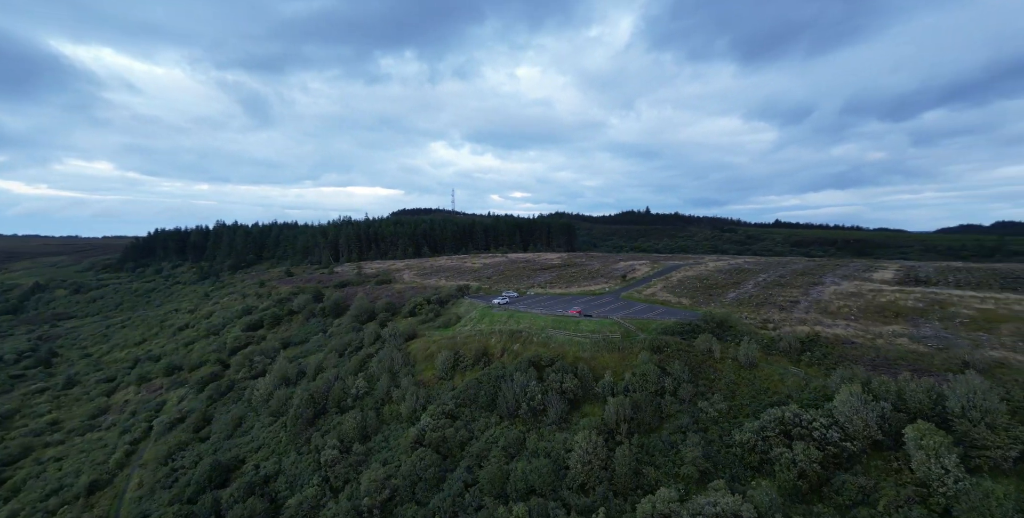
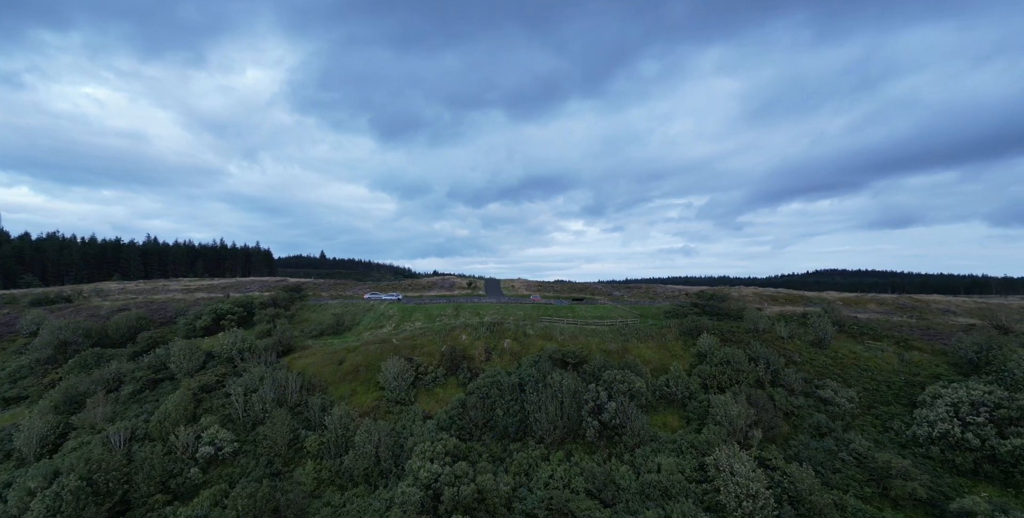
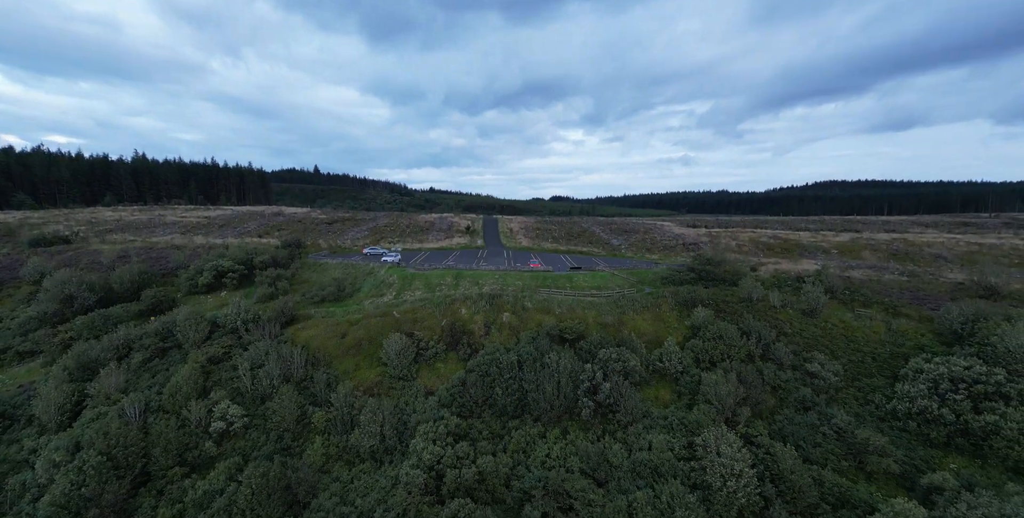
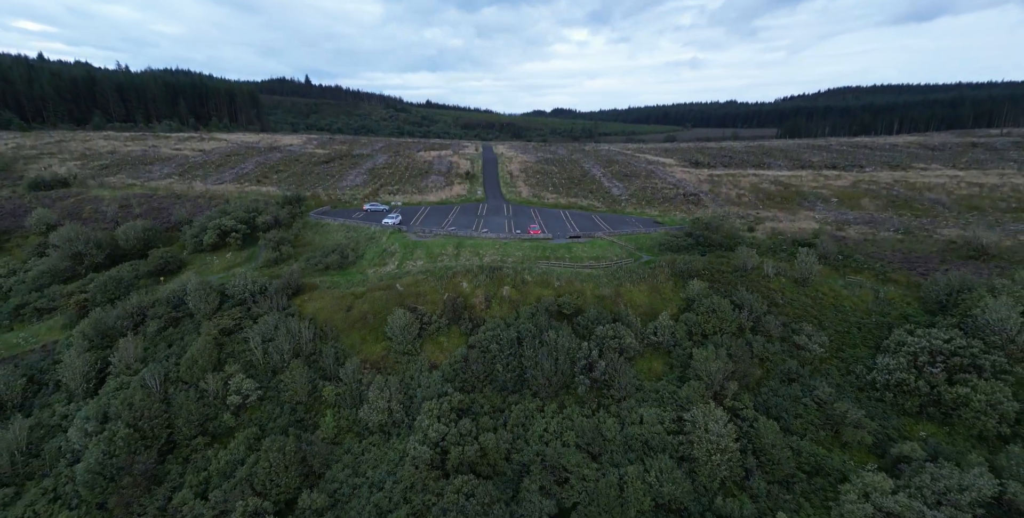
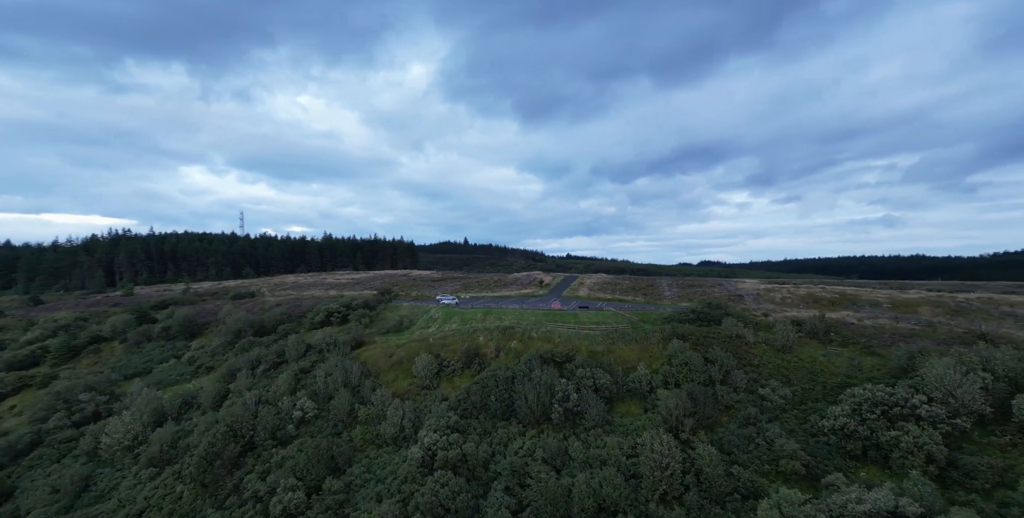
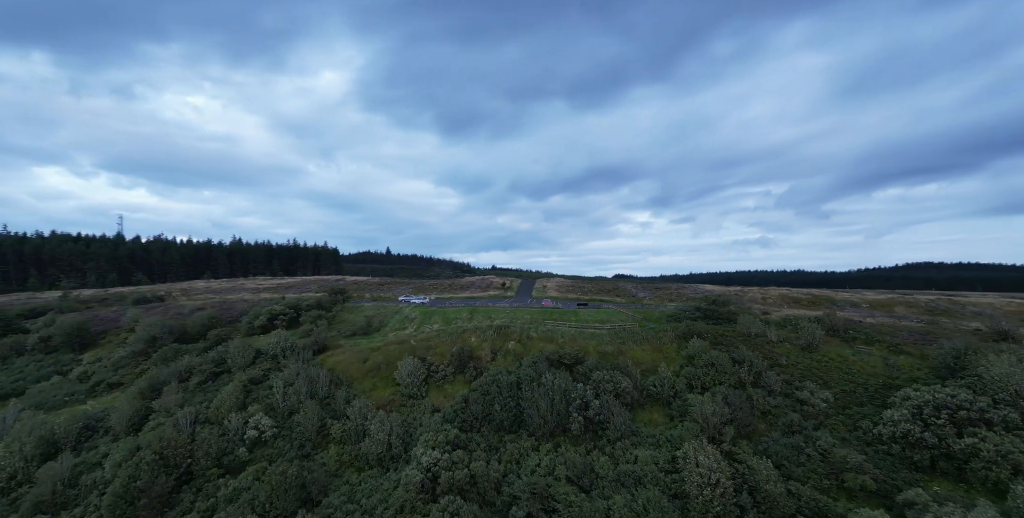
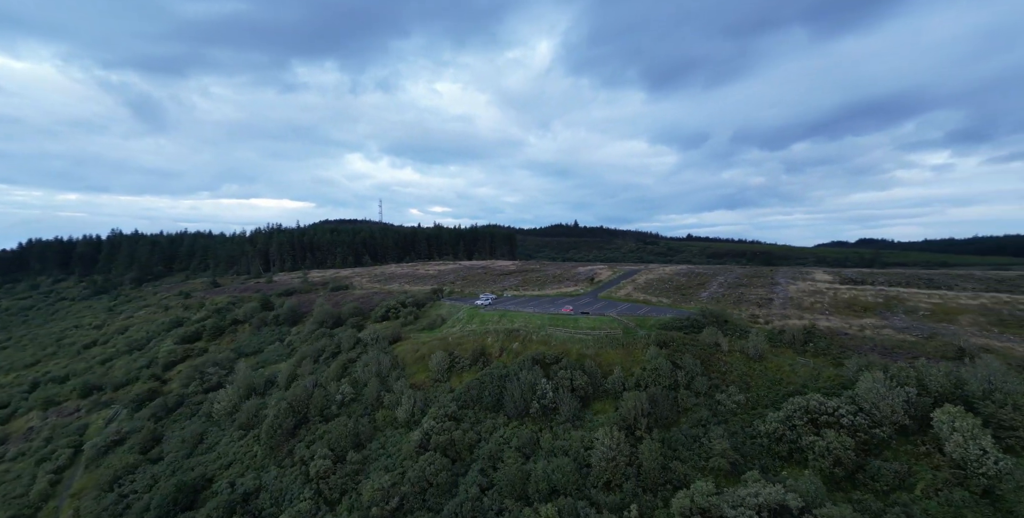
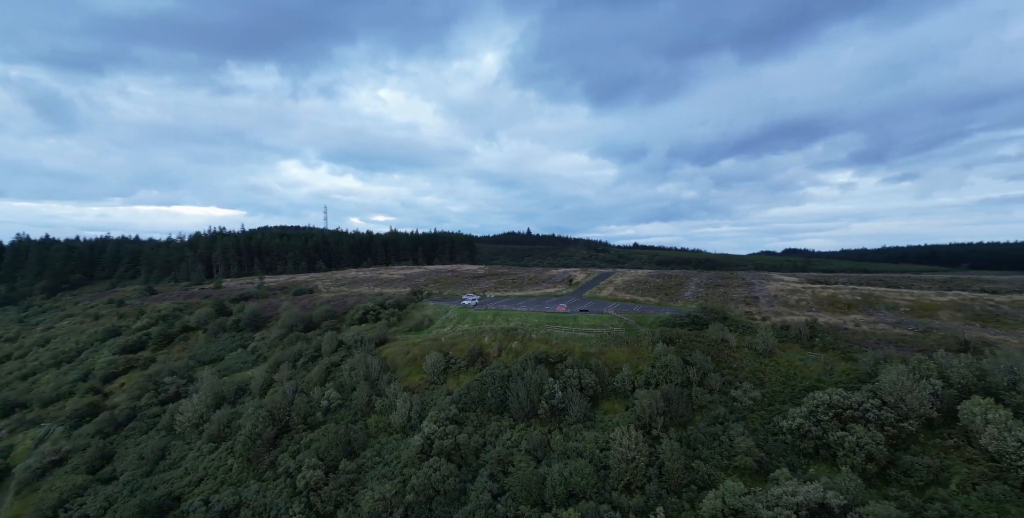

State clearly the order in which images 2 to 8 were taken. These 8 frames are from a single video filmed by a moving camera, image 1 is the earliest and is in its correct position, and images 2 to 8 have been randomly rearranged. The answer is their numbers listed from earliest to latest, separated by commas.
7, 8, 5, 6, 2, 3, 4
